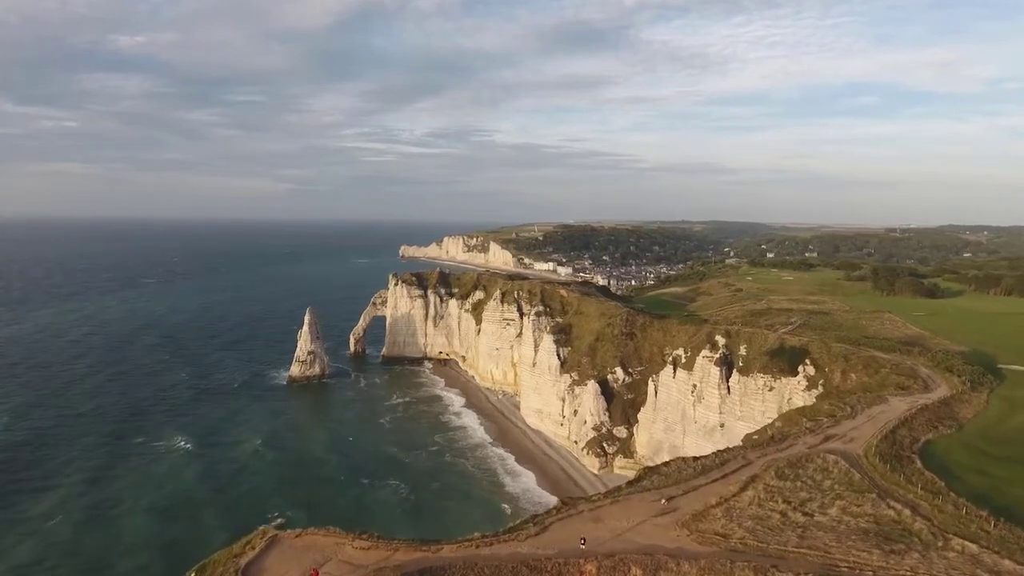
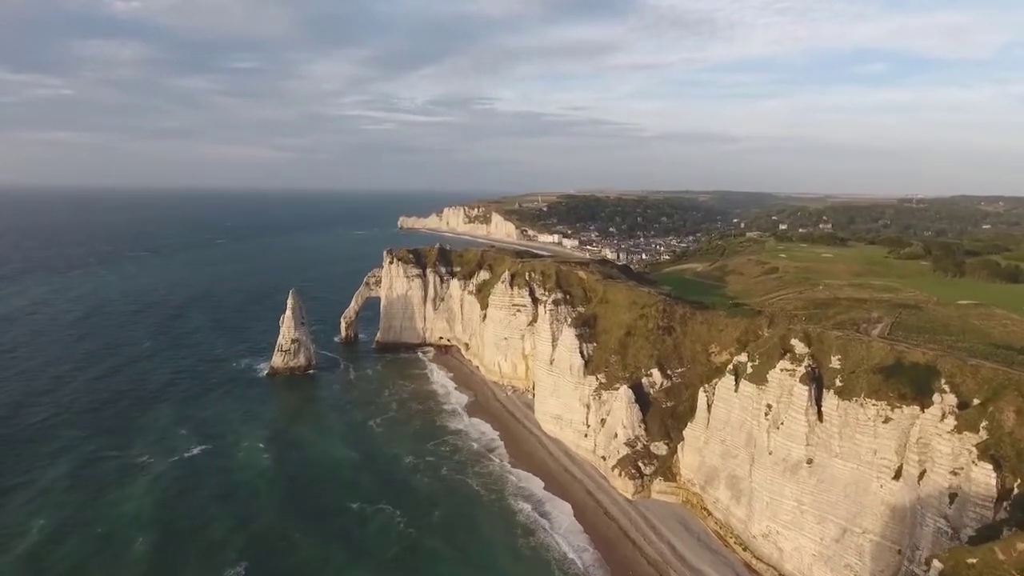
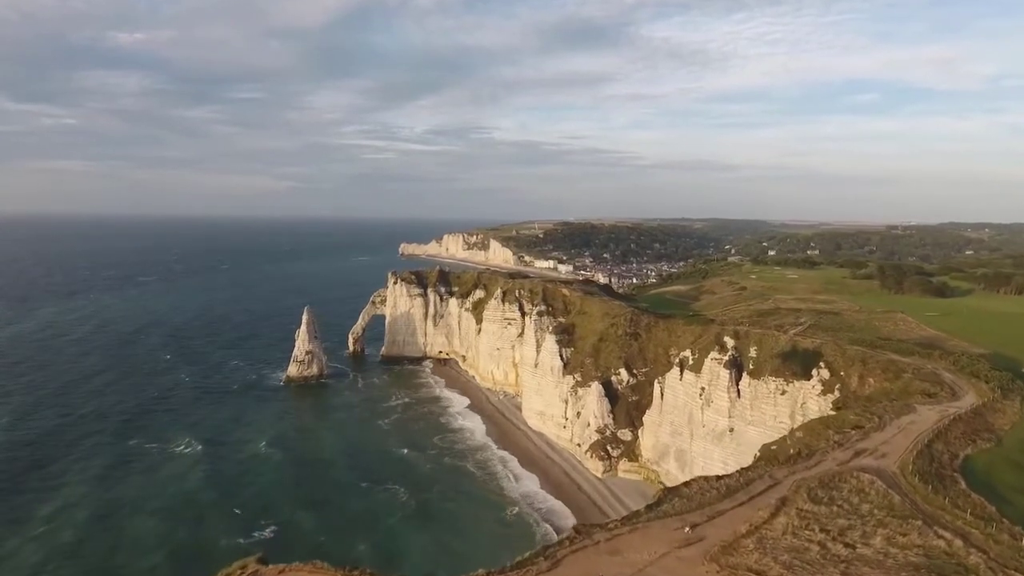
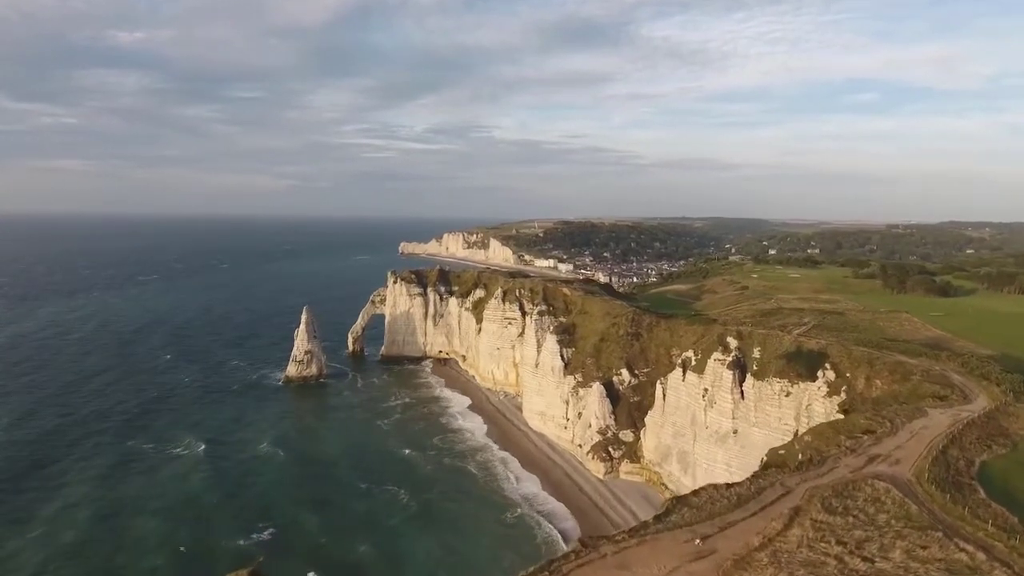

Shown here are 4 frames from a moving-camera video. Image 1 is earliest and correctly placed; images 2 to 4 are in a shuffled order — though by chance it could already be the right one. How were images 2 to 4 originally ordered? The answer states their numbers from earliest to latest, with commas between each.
3, 4, 2
